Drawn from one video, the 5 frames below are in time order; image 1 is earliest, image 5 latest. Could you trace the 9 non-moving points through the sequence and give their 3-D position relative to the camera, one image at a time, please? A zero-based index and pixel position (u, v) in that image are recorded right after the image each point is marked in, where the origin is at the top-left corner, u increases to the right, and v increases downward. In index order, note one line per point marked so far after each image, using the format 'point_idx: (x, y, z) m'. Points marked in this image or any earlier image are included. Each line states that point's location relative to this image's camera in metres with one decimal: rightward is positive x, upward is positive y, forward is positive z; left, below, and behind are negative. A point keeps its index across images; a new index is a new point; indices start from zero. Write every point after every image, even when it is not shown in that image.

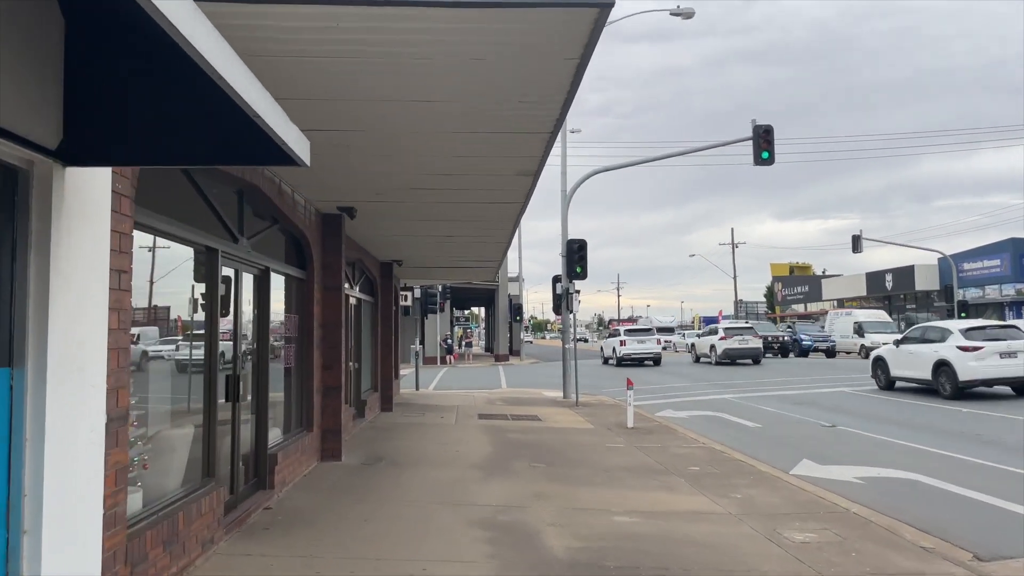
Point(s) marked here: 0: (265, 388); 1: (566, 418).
0: (-2.1, -0.8, +7.3) m
1: (+0.9, -2.3, +15.1) m
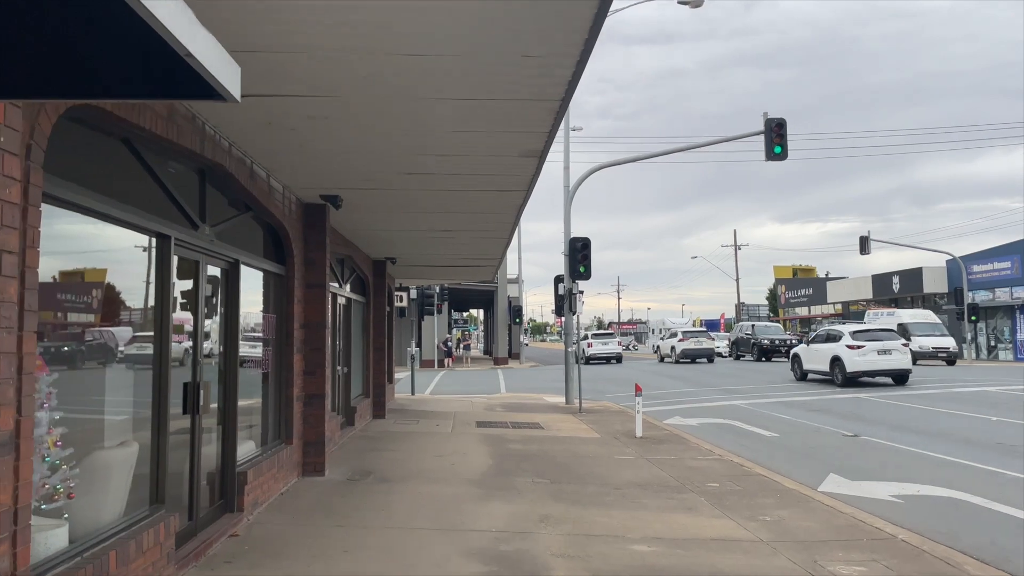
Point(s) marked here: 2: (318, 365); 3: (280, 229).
0: (-2.1, -0.8, +6.4) m
1: (+0.9, -2.2, +14.3) m
2: (-1.9, -0.7, +8.5) m
3: (-2.1, +0.5, +7.8) m
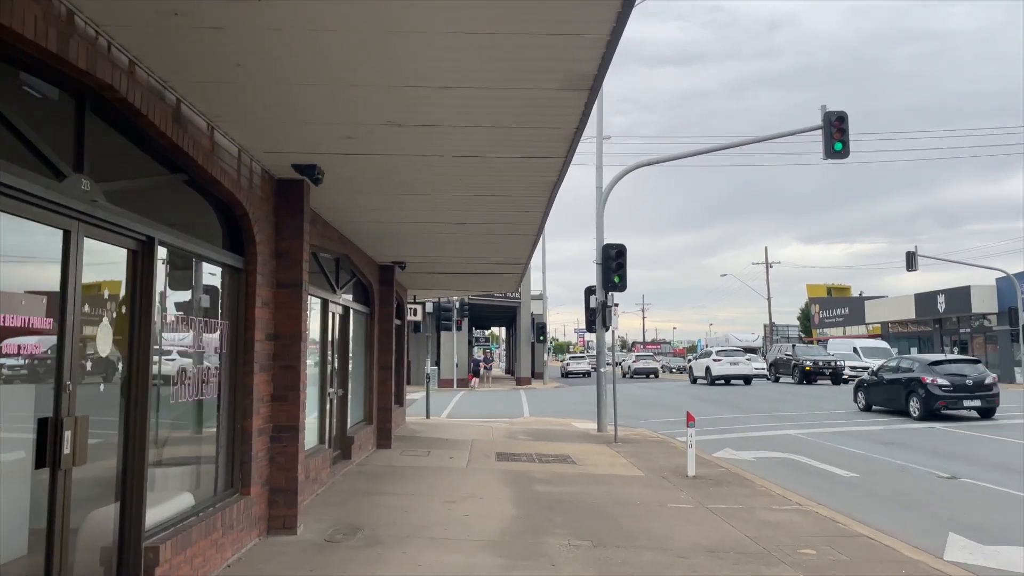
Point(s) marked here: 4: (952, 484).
0: (-1.9, -0.7, +4.4) m
1: (+1.3, -2.4, +12.2) m
2: (-1.7, -0.7, +6.5) m
3: (-1.9, +0.6, +5.8) m
4: (+5.2, -2.3, +10.3) m
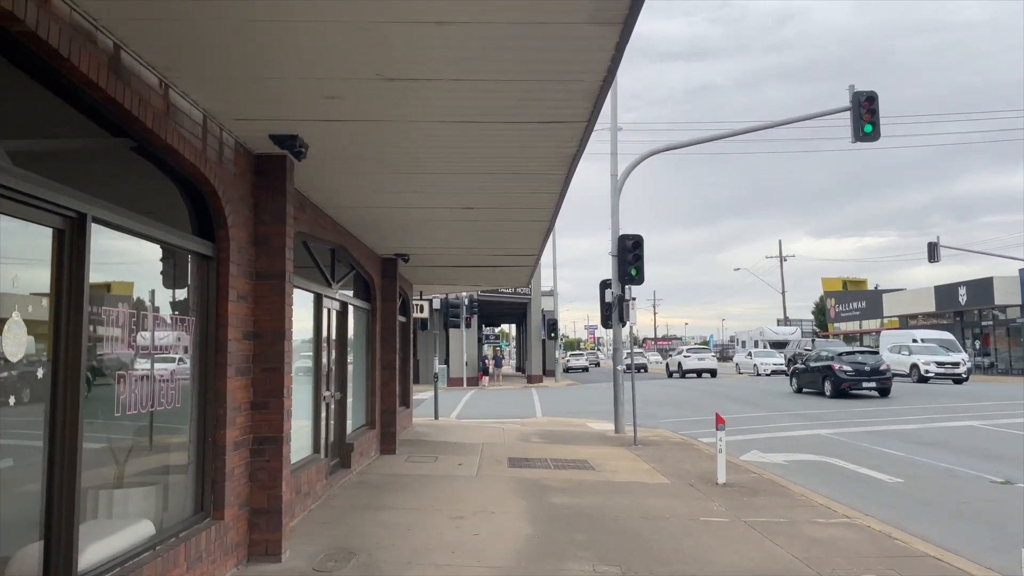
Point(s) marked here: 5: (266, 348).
0: (-1.8, -0.7, +3.6) m
1: (+1.5, -2.3, +11.3) m
2: (-1.6, -0.7, +5.7) m
3: (-1.8, +0.6, +5.0) m
4: (+5.4, -2.2, +9.4) m
5: (-1.6, -0.4, +5.7) m
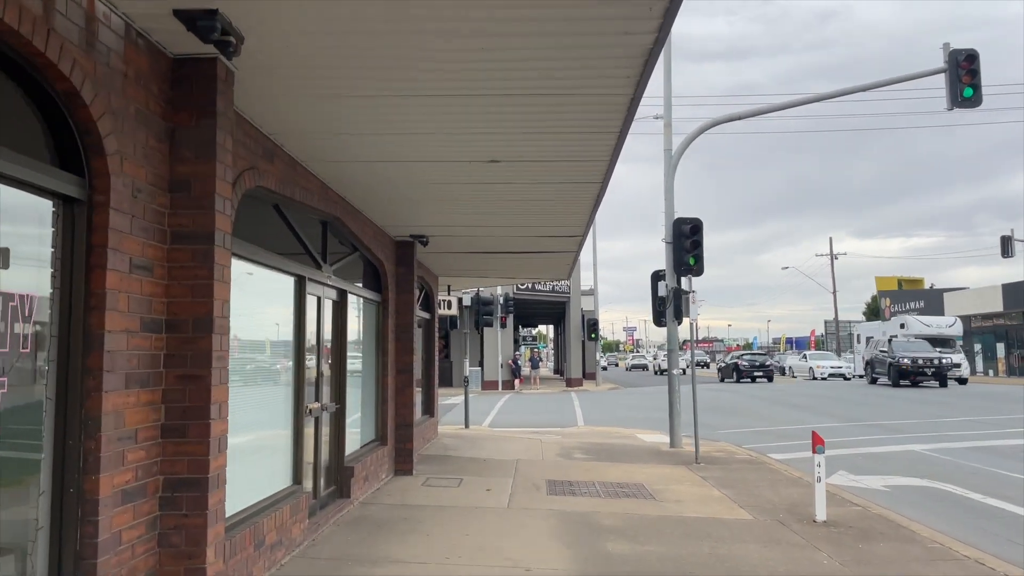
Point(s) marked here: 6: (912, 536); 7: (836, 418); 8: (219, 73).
0: (-1.7, -0.5, +1.7) m
1: (+1.9, -2.1, +9.2) m
2: (-1.4, -0.5, +3.8) m
3: (-1.6, +0.8, +3.1) m
4: (+5.7, -2.0, +7.2) m
5: (-1.4, -0.3, +3.8) m
6: (+3.2, -2.0, +7.1) m
7: (+6.5, -2.6, +17.2) m
8: (-1.3, +1.0, +4.0) m
